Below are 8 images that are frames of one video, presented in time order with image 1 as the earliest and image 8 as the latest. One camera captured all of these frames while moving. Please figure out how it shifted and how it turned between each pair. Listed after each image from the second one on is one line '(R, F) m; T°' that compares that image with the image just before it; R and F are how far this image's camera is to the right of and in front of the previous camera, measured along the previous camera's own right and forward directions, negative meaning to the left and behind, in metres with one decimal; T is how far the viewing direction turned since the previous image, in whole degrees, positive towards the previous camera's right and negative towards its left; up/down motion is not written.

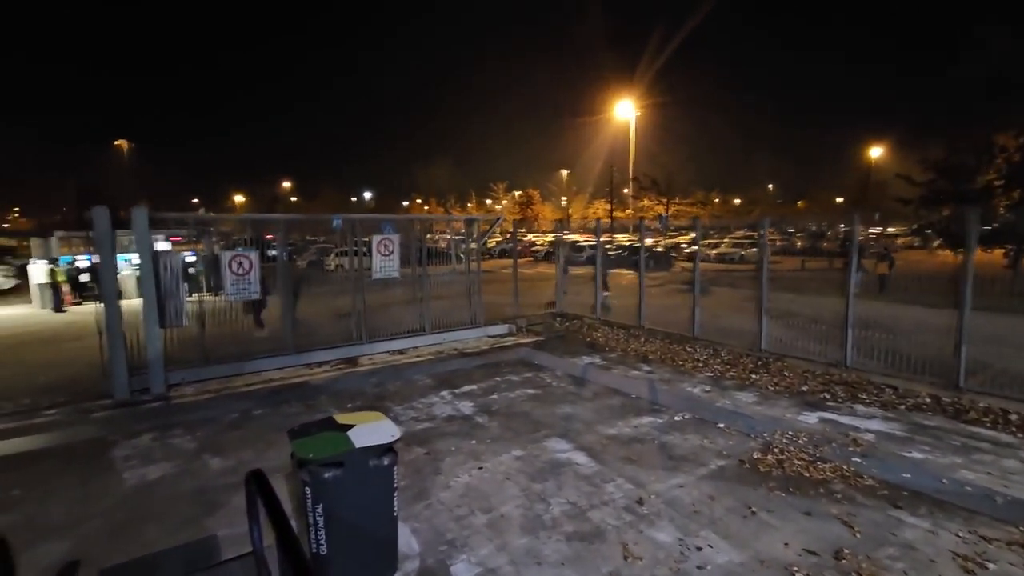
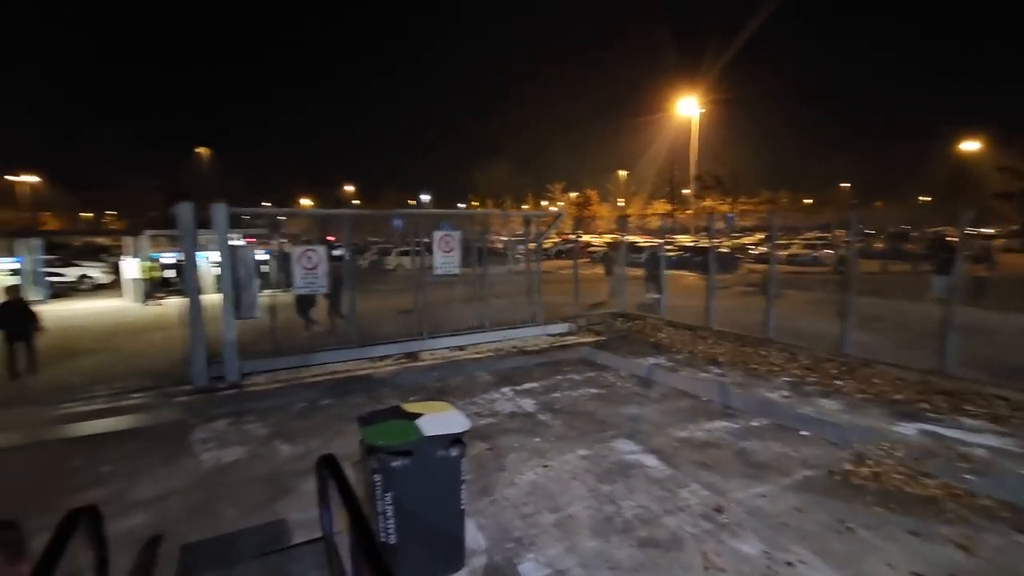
(-0.2, +0.2) m; -6°
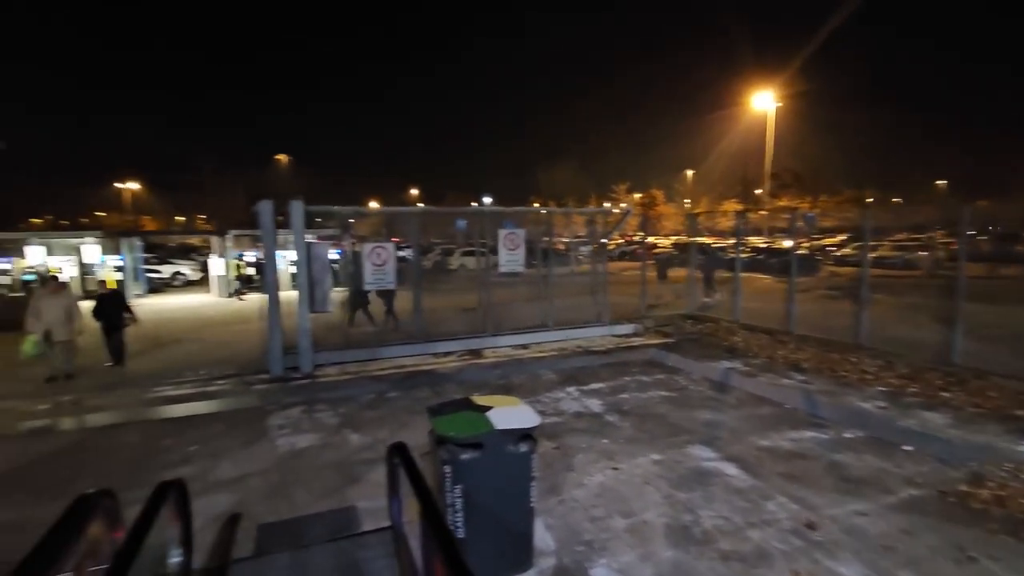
(-0.1, +0.2) m; -7°
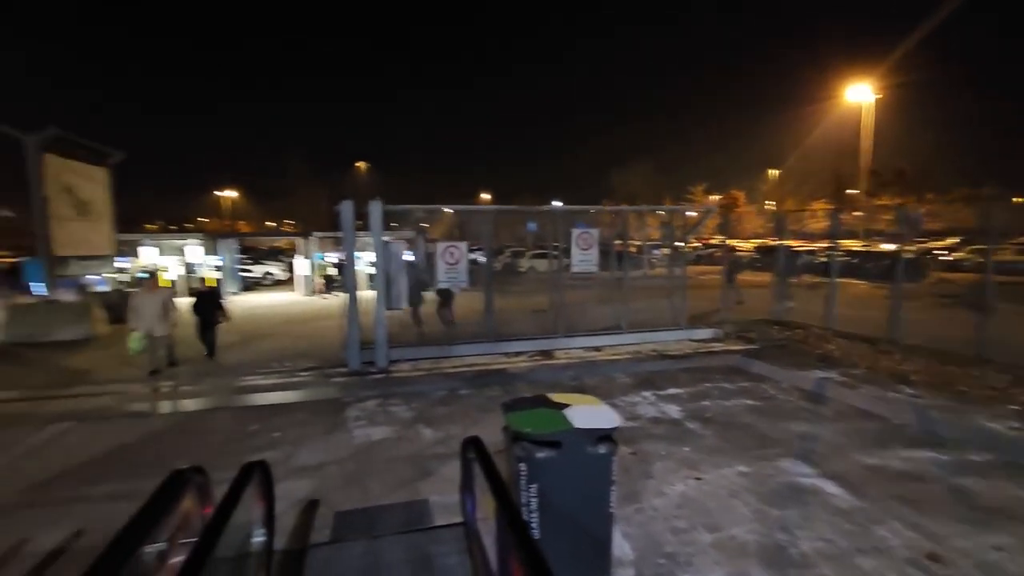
(-0.1, +0.2) m; -8°
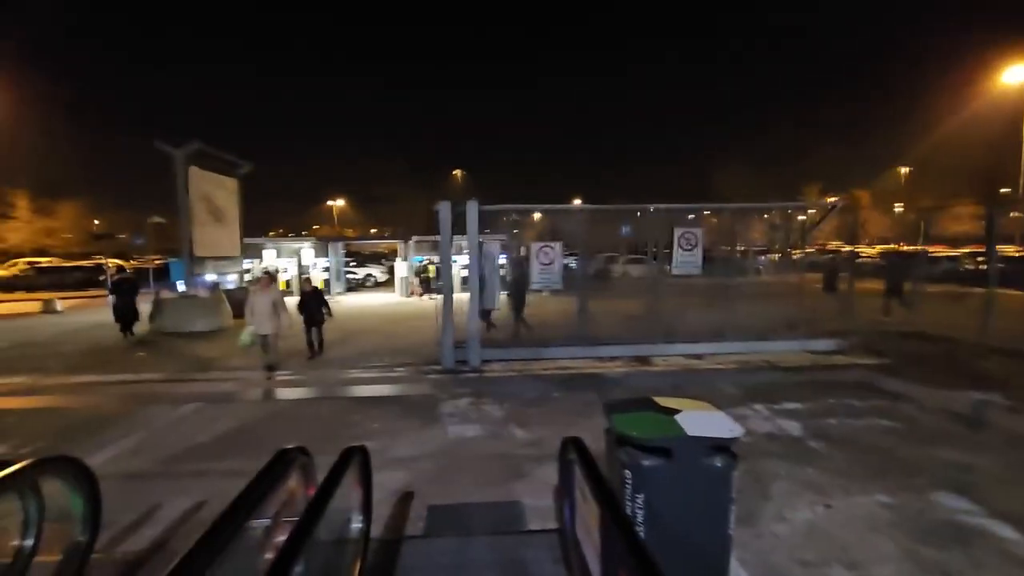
(-0.1, +0.2) m; -10°
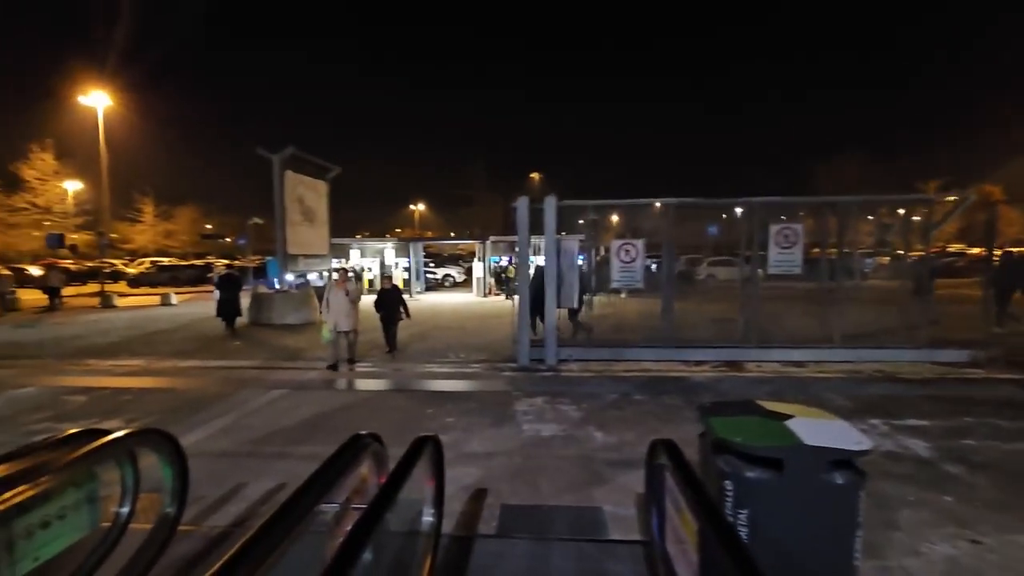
(-0.1, +0.3) m; -8°
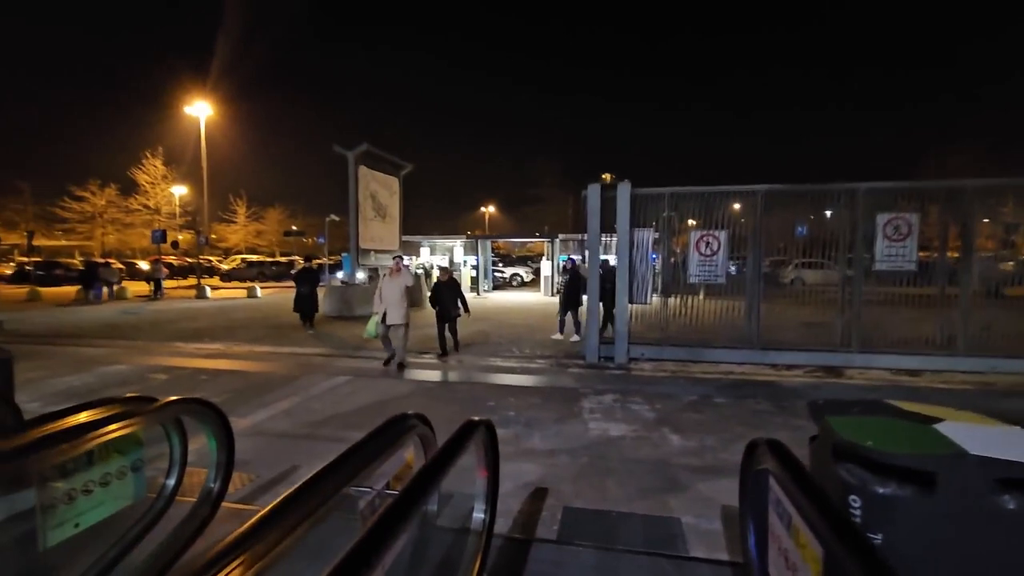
(0.0, +0.5) m; -8°
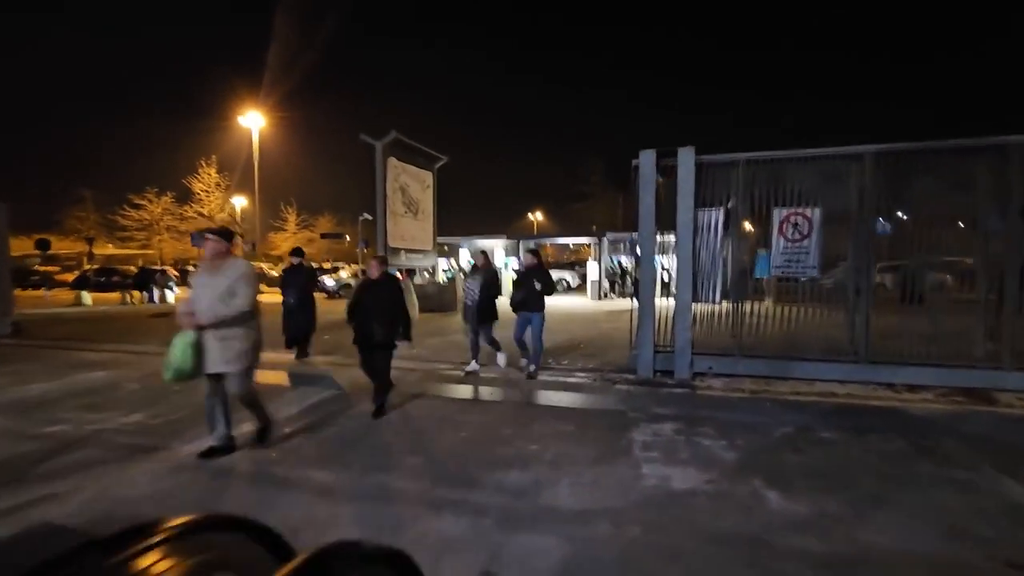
(+0.2, +1.7) m; -5°
